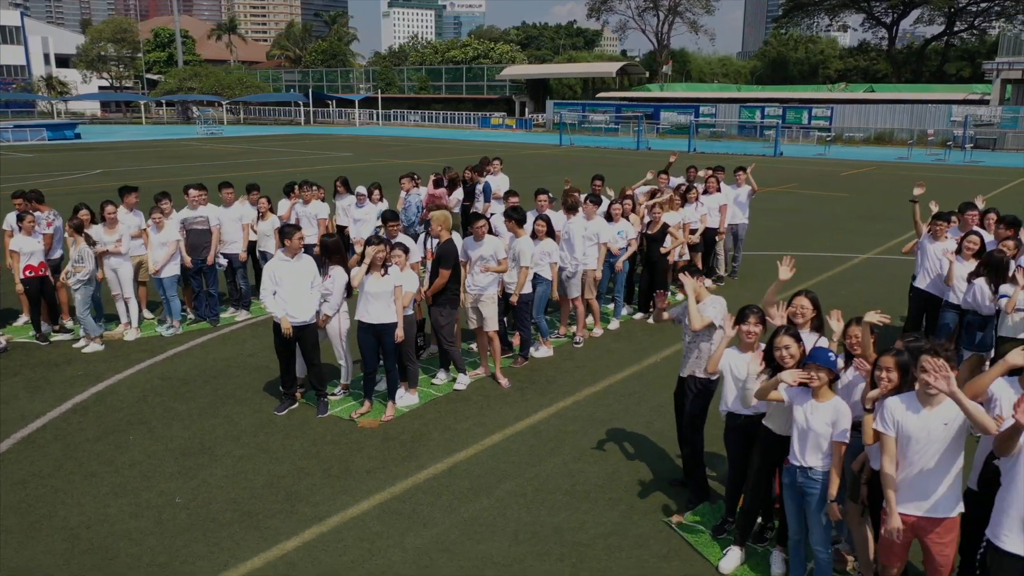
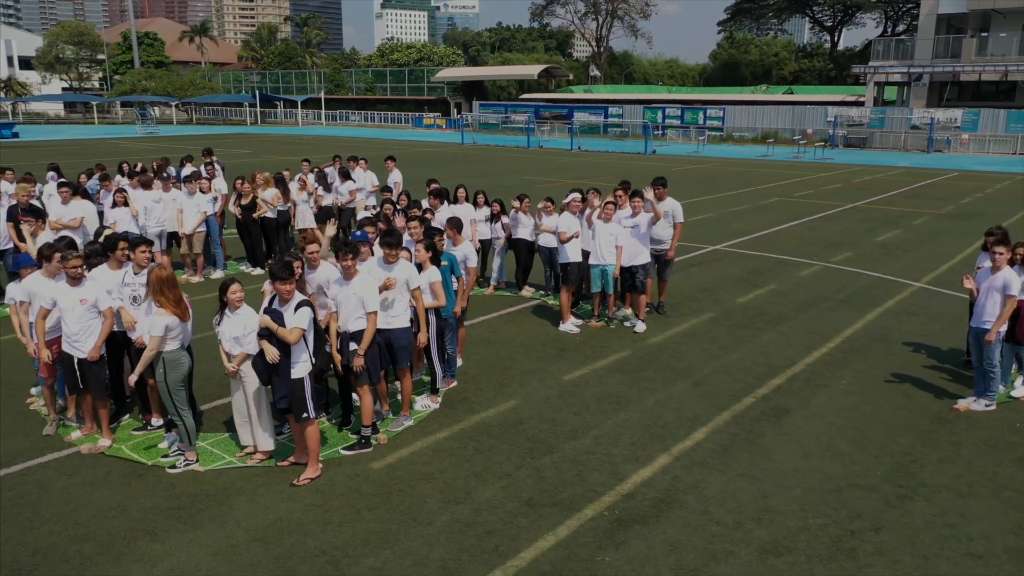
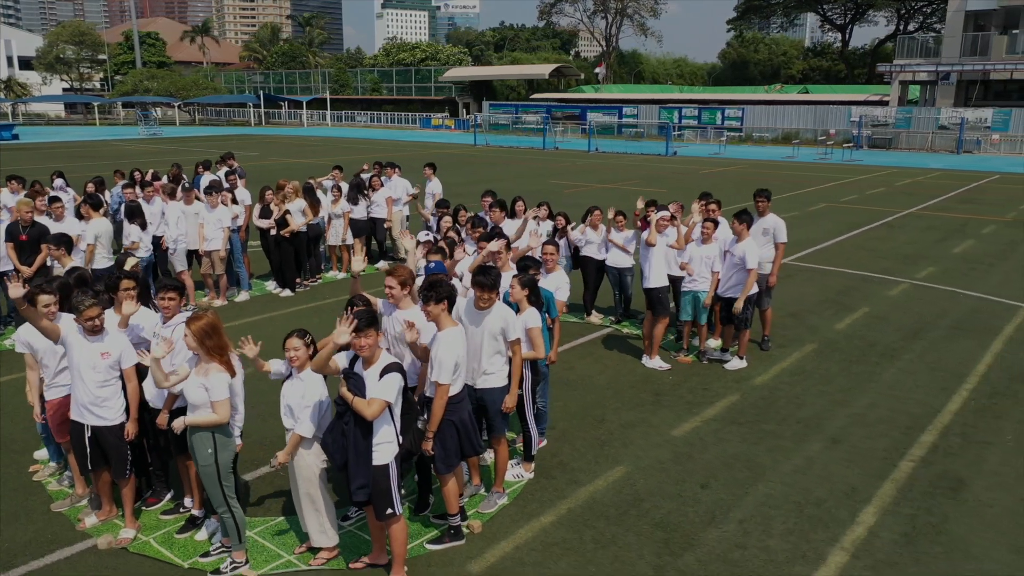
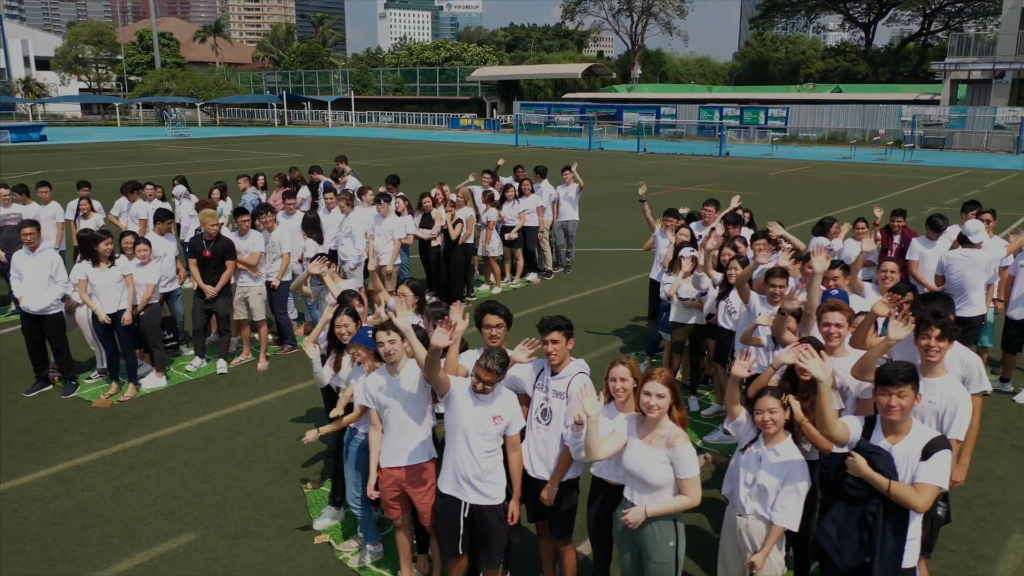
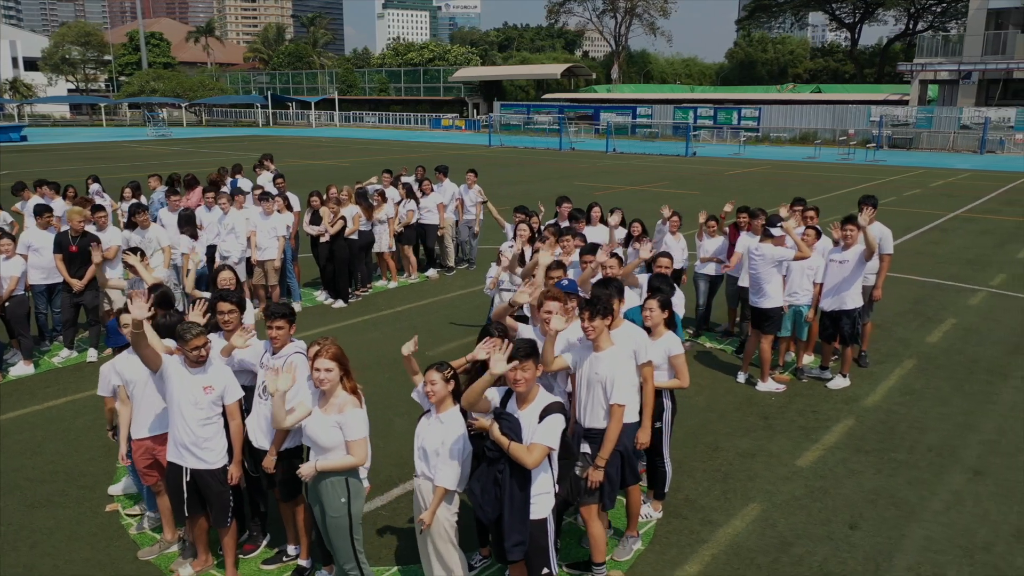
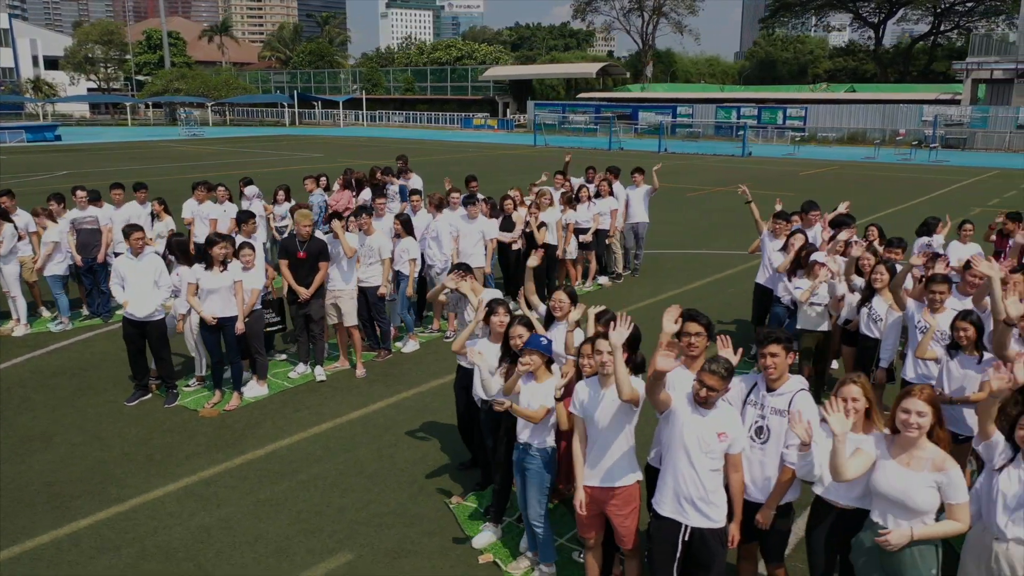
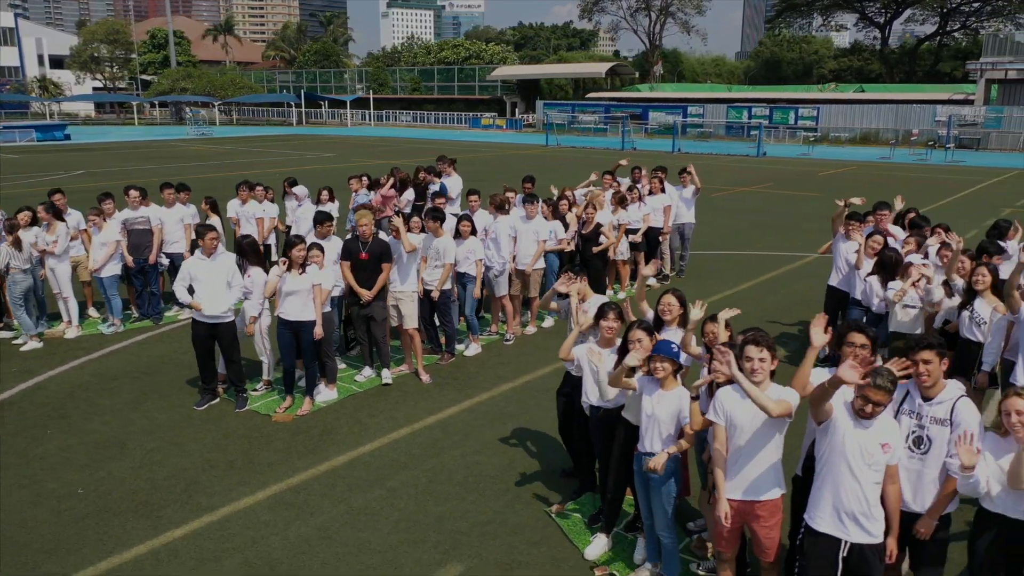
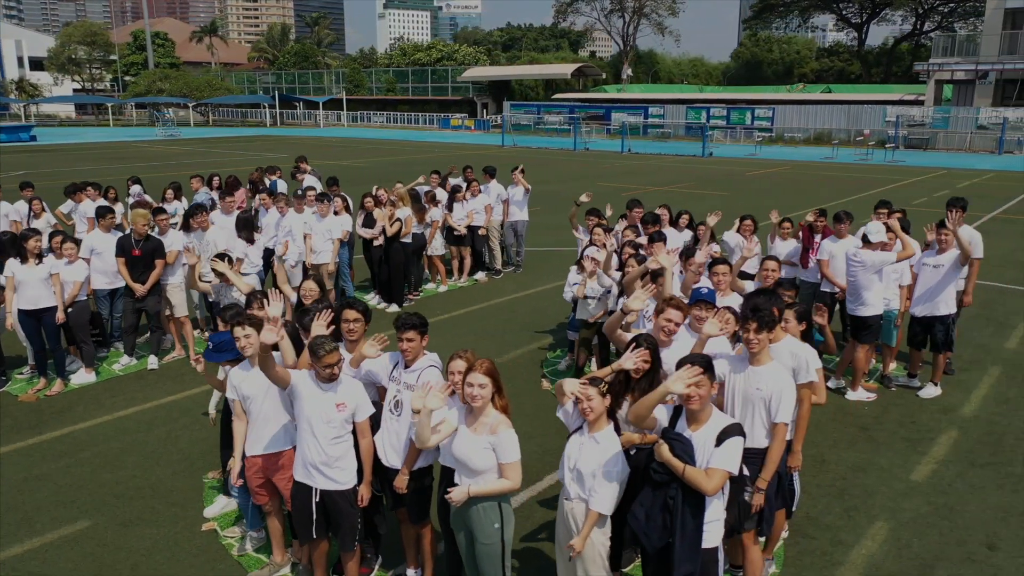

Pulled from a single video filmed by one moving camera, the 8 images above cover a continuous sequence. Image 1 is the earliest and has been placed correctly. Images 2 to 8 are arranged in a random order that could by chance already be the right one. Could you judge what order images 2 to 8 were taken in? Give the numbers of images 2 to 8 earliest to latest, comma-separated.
7, 6, 4, 8, 5, 3, 2
